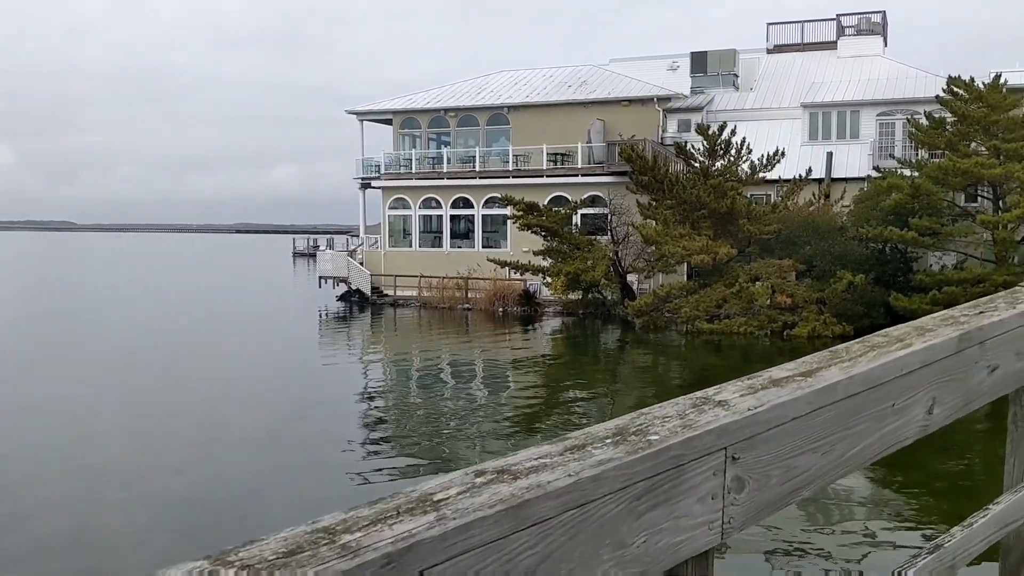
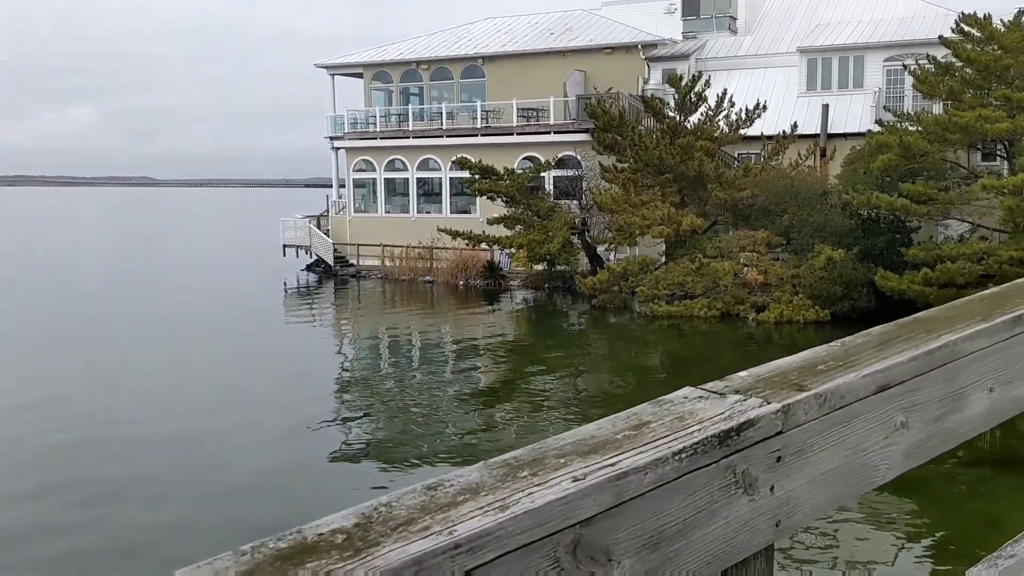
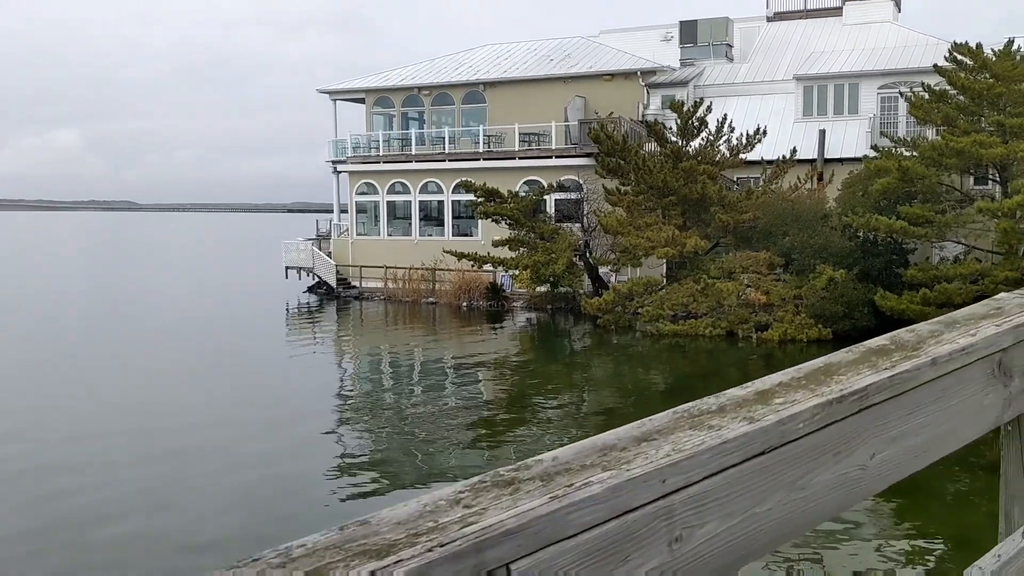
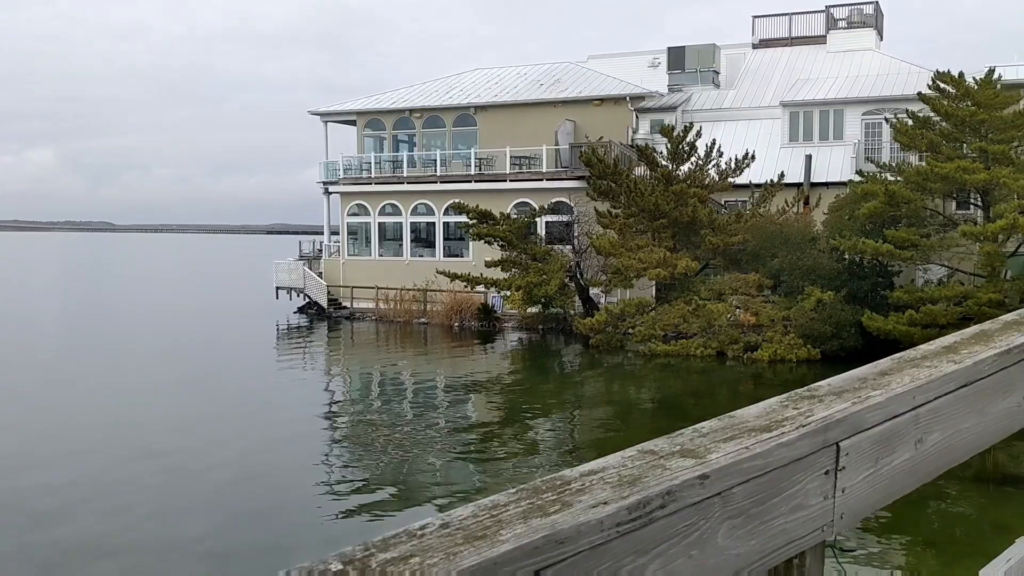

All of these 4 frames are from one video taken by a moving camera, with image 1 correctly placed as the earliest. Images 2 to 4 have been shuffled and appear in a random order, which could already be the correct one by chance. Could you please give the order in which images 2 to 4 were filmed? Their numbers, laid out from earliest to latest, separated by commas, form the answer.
4, 3, 2
